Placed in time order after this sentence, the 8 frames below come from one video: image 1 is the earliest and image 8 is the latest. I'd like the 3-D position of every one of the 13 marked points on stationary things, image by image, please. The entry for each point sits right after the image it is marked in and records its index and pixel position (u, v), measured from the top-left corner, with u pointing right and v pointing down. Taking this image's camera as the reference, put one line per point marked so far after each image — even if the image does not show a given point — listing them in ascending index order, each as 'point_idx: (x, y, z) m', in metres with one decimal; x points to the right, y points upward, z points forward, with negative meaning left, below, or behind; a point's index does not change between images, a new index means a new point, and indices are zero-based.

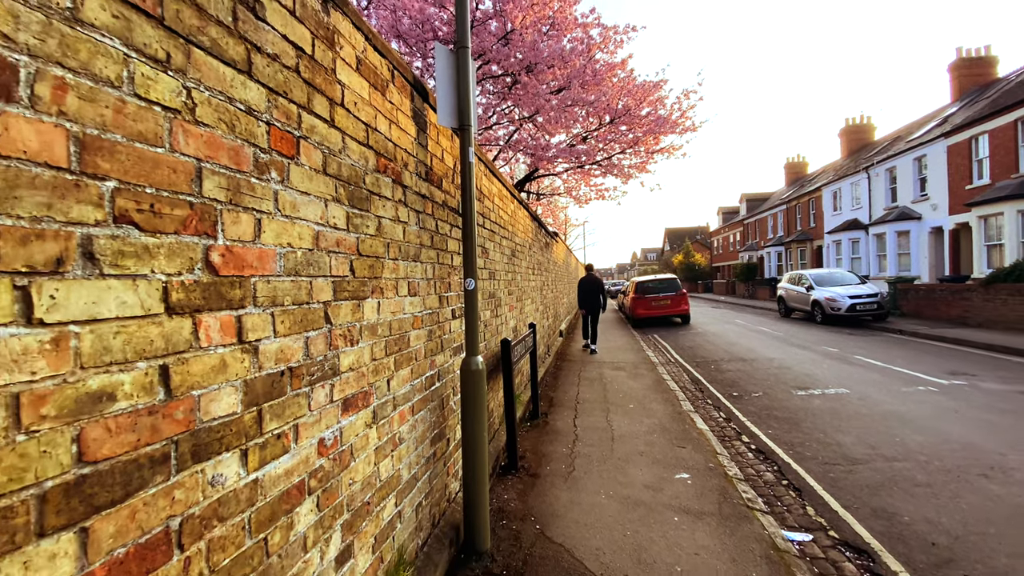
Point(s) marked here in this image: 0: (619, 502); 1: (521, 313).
0: (+0.7, -1.5, +3.3) m
1: (+0.1, -0.3, +5.6) m
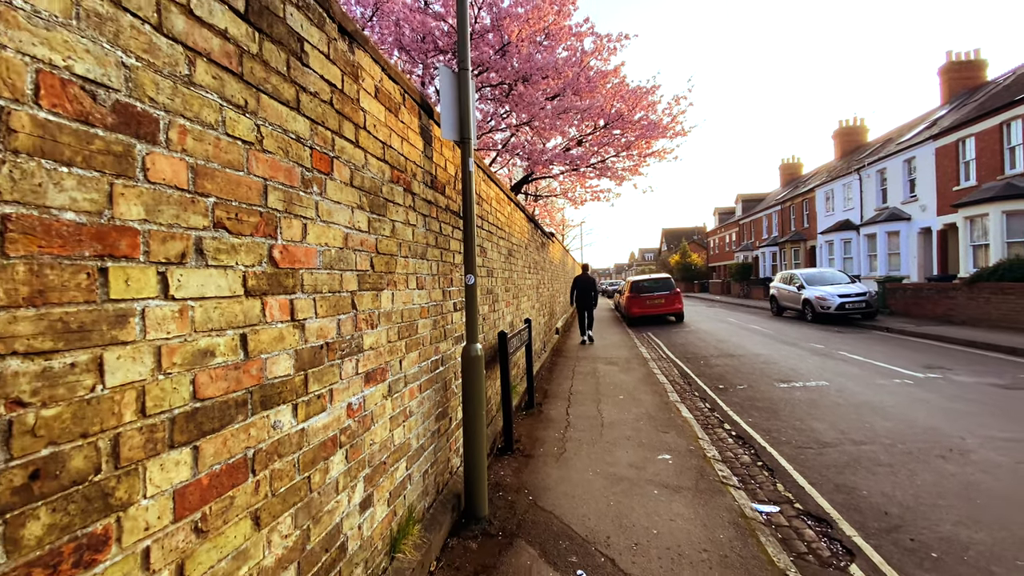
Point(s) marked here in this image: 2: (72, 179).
0: (+0.7, -1.4, +3.6) m
1: (+0.1, -0.3, +5.9) m
2: (-0.8, +0.2, +0.9) m
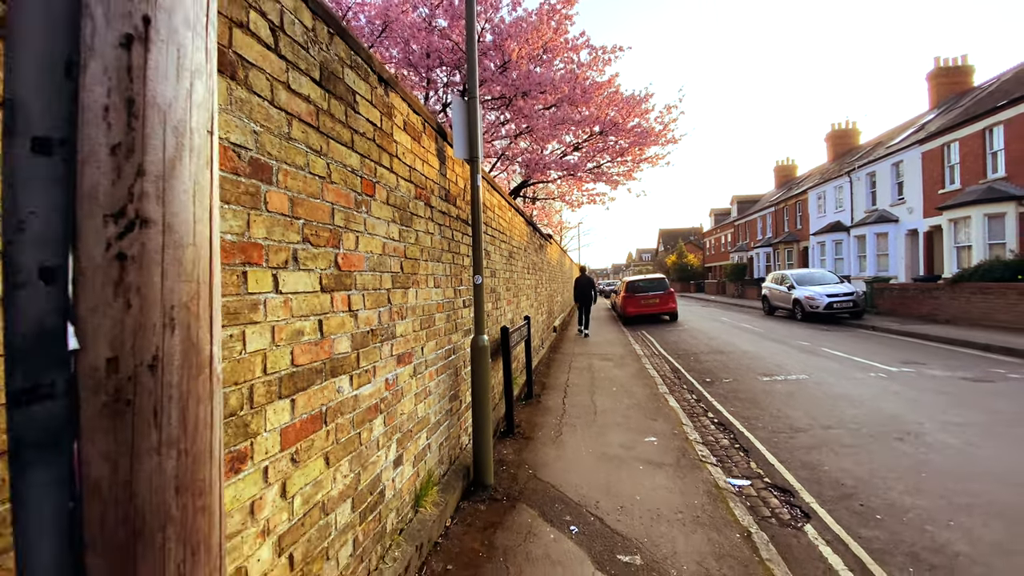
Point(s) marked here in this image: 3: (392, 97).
0: (+0.7, -1.4, +4.0) m
1: (+0.1, -0.2, +6.4) m
2: (-0.8, +0.2, +1.3) m
3: (-0.6, +1.0, +2.4) m
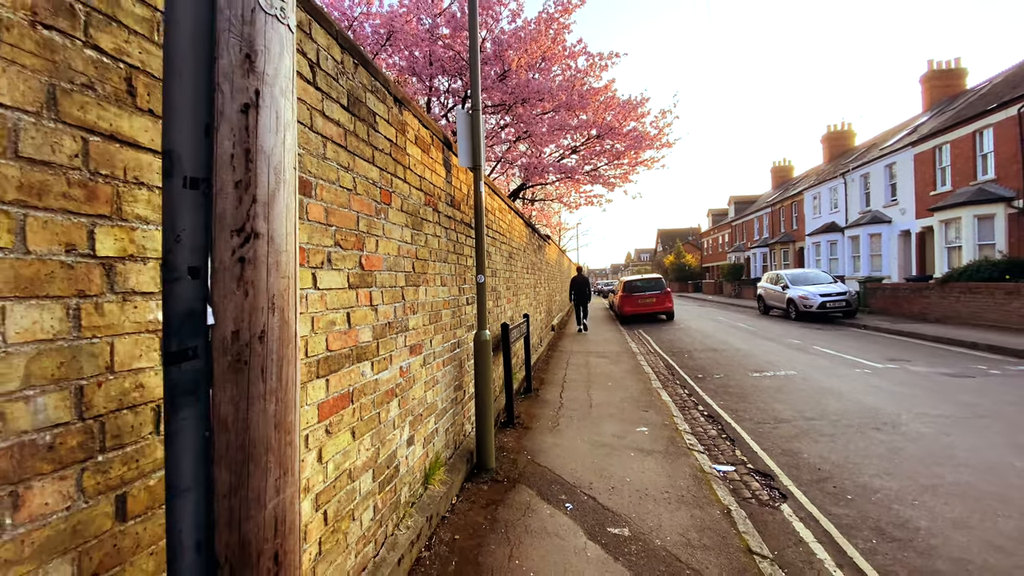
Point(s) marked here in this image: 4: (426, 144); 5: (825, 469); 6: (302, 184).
0: (+0.7, -1.4, +4.3) m
1: (+0.1, -0.2, +6.7) m
2: (-0.8, +0.2, +1.6) m
3: (-0.6, +1.0, +2.7) m
4: (-0.5, +0.9, +3.0) m
5: (+2.6, -1.5, +4.0) m
6: (-0.8, +0.4, +1.7) m
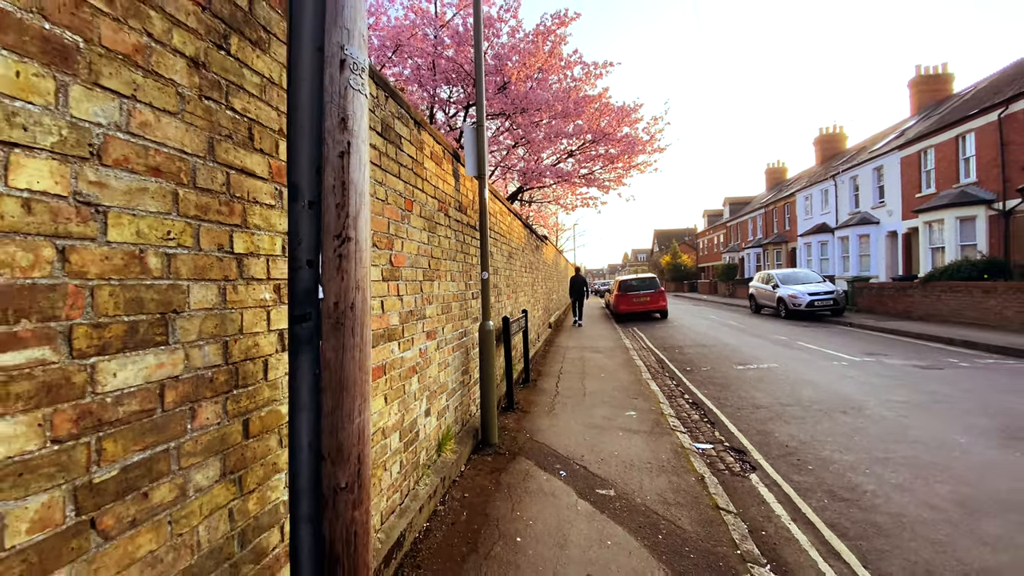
0: (+0.7, -1.4, +4.8) m
1: (+0.1, -0.2, +7.1) m
2: (-0.8, +0.3, +2.1) m
3: (-0.6, +1.0, +3.1) m
4: (-0.5, +0.9, +3.4) m
5: (+2.6, -1.5, +4.5) m
6: (-0.7, +0.4, +2.2) m
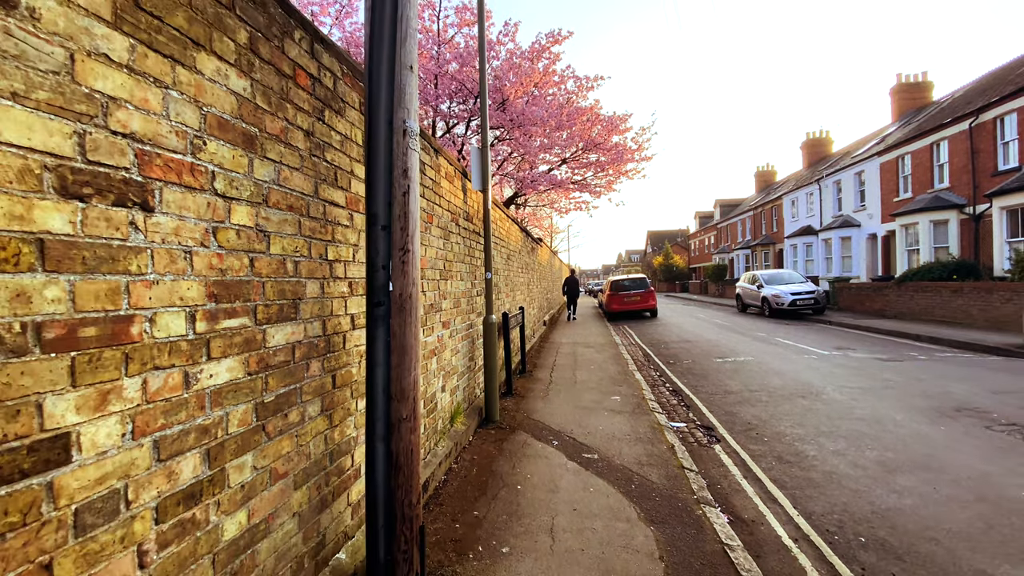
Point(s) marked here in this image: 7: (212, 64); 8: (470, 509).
0: (+0.7, -1.4, +5.5) m
1: (0.0, -0.2, +7.8) m
2: (-0.7, +0.3, +2.7) m
3: (-0.6, +1.0, +3.8) m
4: (-0.5, +1.0, +4.1) m
5: (+2.6, -1.5, +5.2) m
6: (-0.7, +0.4, +2.8) m
7: (-1.0, +0.7, +1.5) m
8: (-0.3, -1.5, +3.1) m
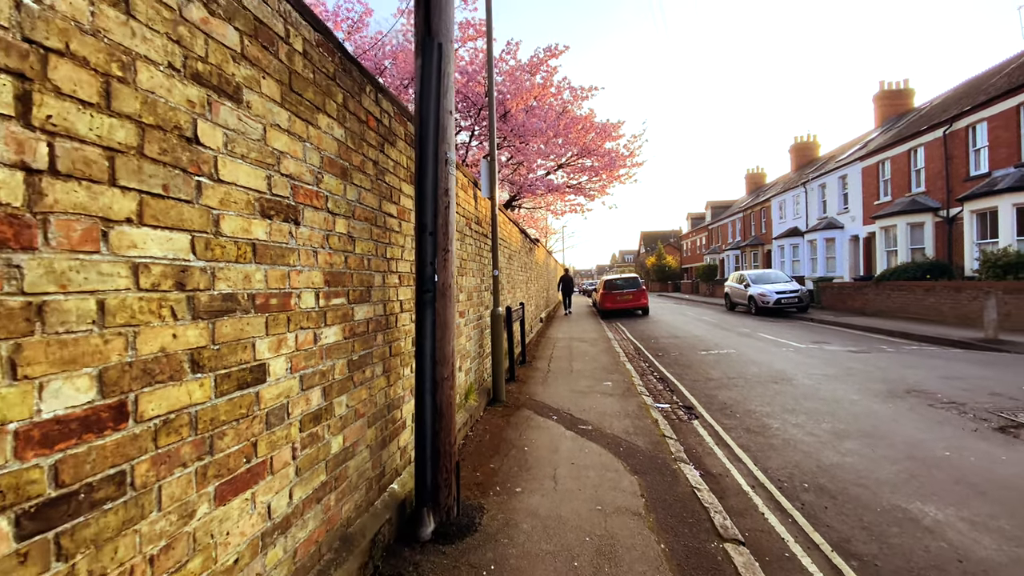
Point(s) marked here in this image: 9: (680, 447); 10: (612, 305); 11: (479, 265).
0: (+0.8, -1.3, +6.1) m
1: (0.0, -0.1, +8.5) m
2: (-0.7, +0.3, +3.4) m
3: (-0.5, +1.1, +4.5) m
4: (-0.5, +1.0, +4.8) m
5: (+2.7, -1.4, +5.9) m
6: (-0.6, +0.5, +3.5) m
7: (-0.9, +0.8, +2.2) m
8: (-0.2, -1.4, +3.8) m
9: (+1.6, -1.5, +4.5) m
10: (+3.7, -0.6, +17.5) m
11: (-0.4, +0.3, +5.4) m
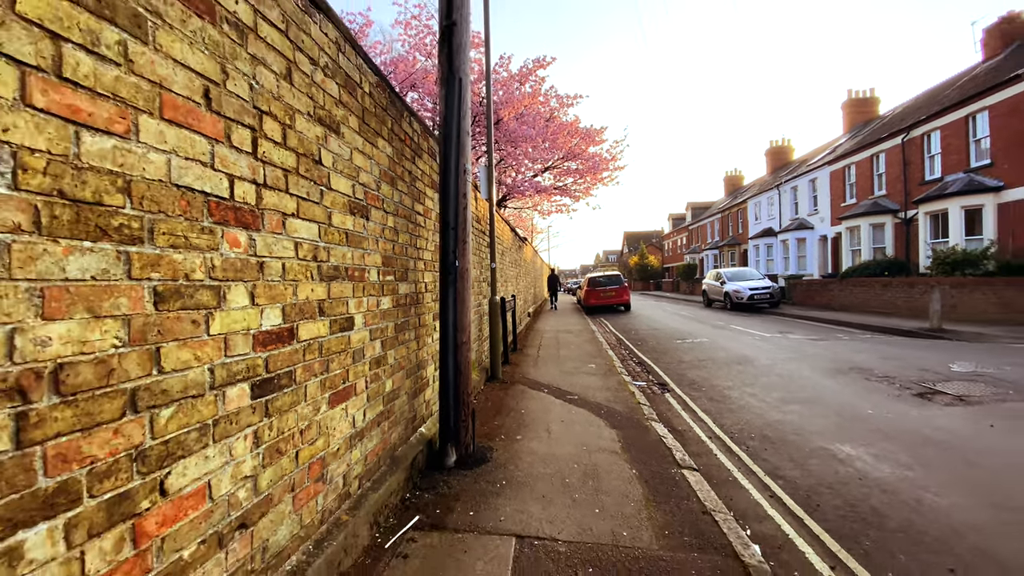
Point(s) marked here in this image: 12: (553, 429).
0: (+0.7, -1.2, +6.9) m
1: (-0.1, 0.0, +9.3) m
2: (-0.6, +0.5, +4.1) m
3: (-0.5, +1.2, +5.2) m
4: (-0.5, +1.1, +5.6) m
5: (+2.6, -1.3, +6.8) m
6: (-0.6, +0.6, +4.3) m
7: (-0.8, +0.9, +2.9) m
8: (-0.2, -1.3, +4.6) m
9: (+1.6, -1.4, +5.3) m
10: (+3.2, -0.5, +18.4) m
11: (-0.4, +0.4, +6.2) m
12: (+0.4, -1.3, +4.4) m
